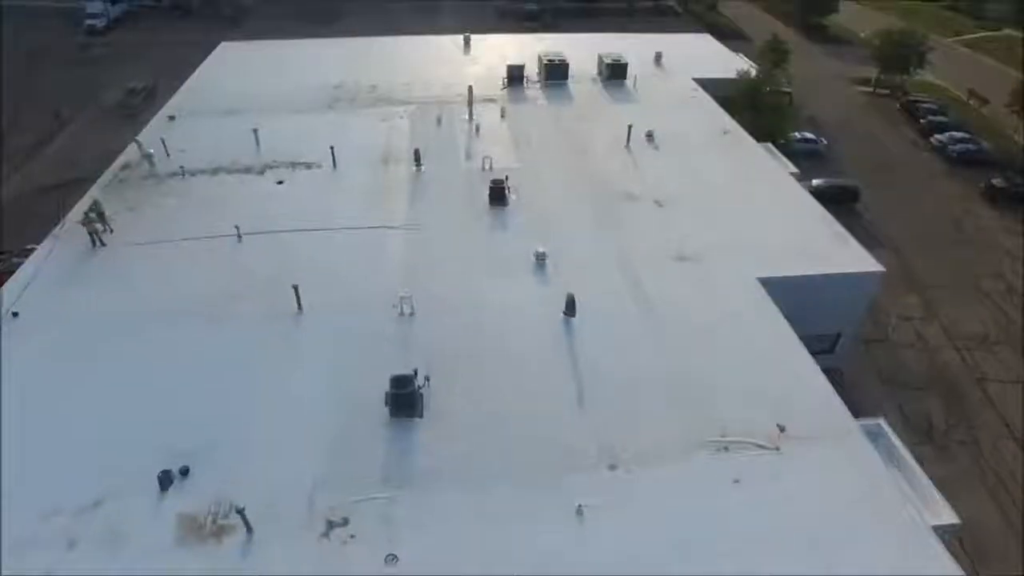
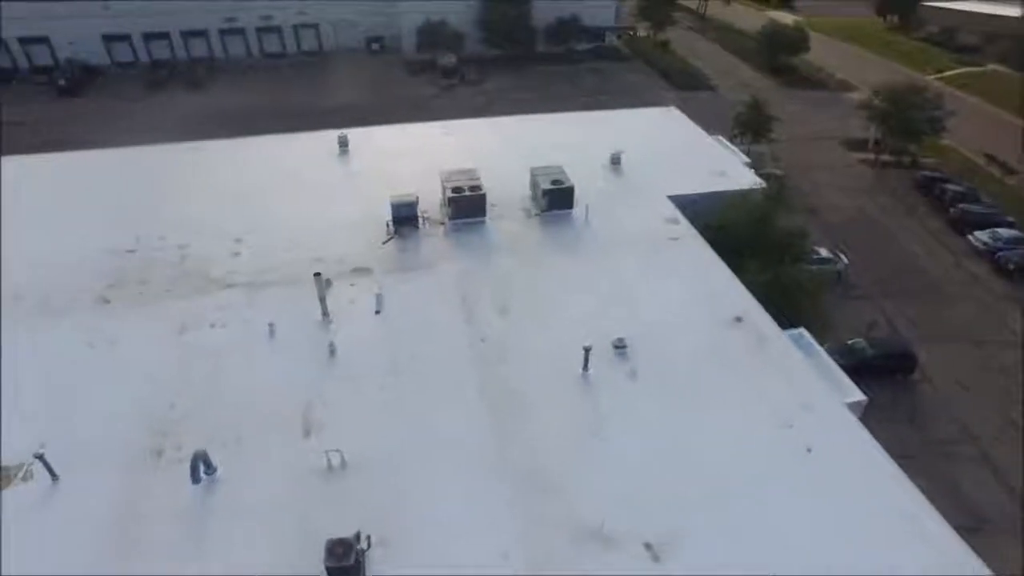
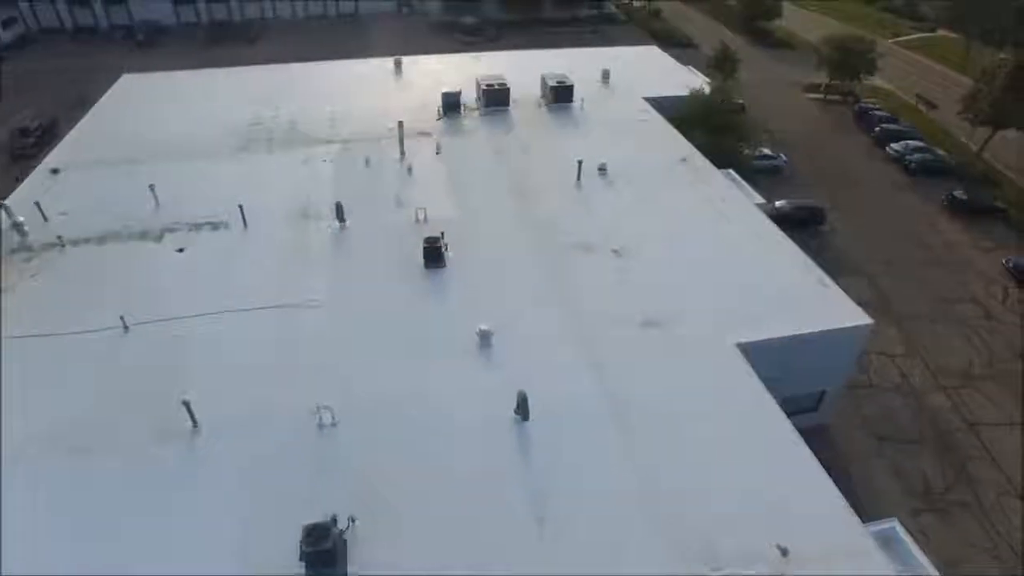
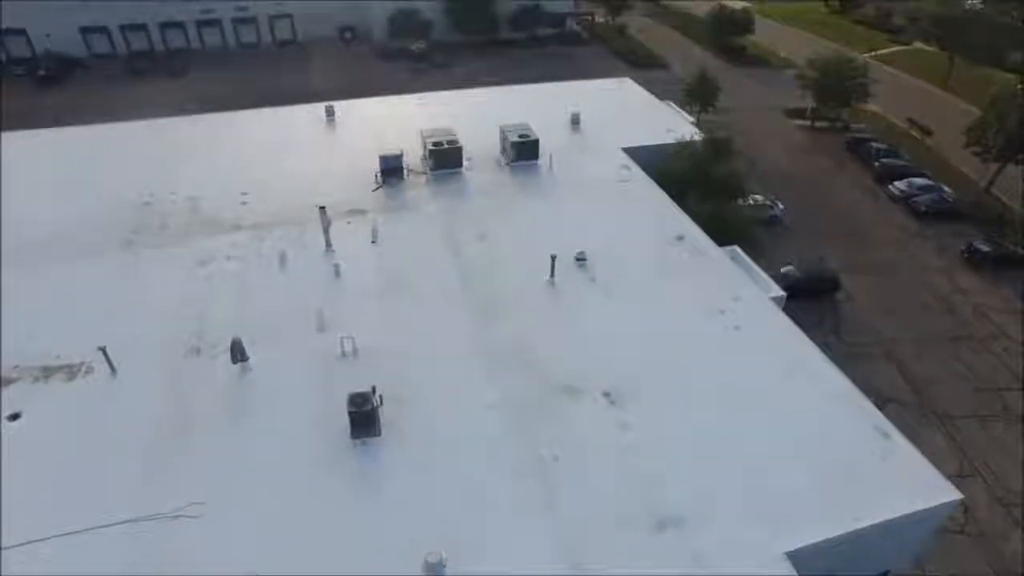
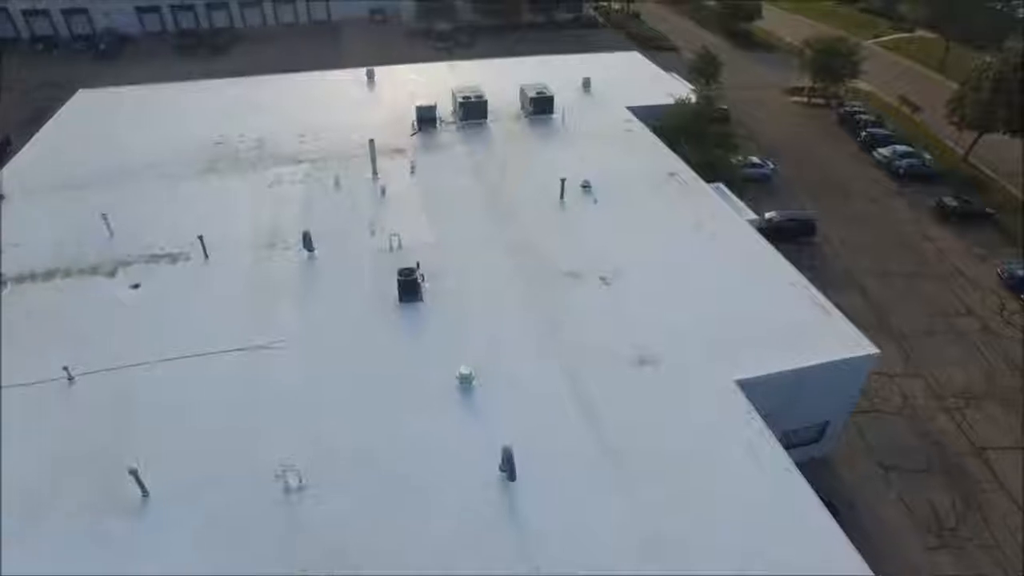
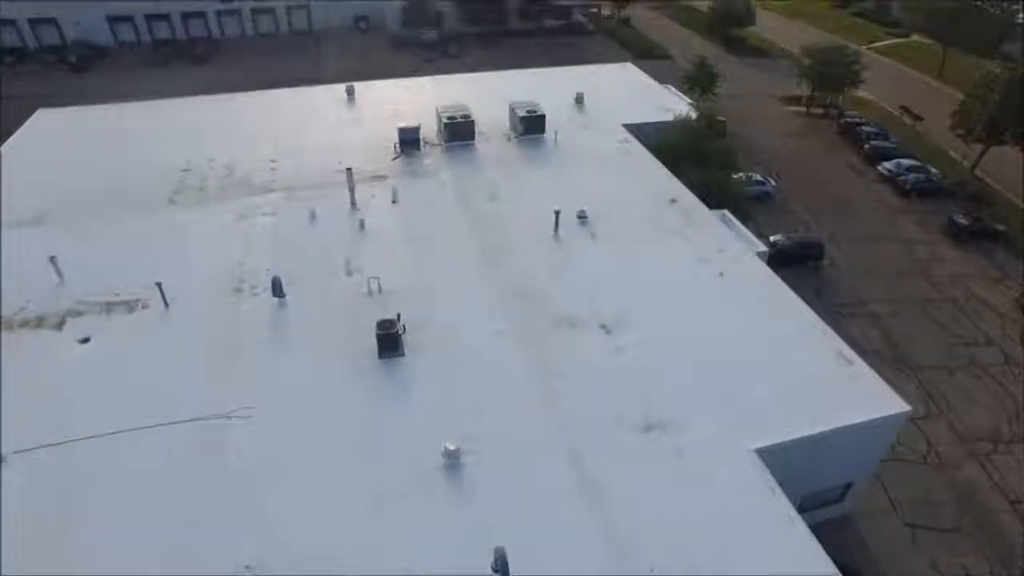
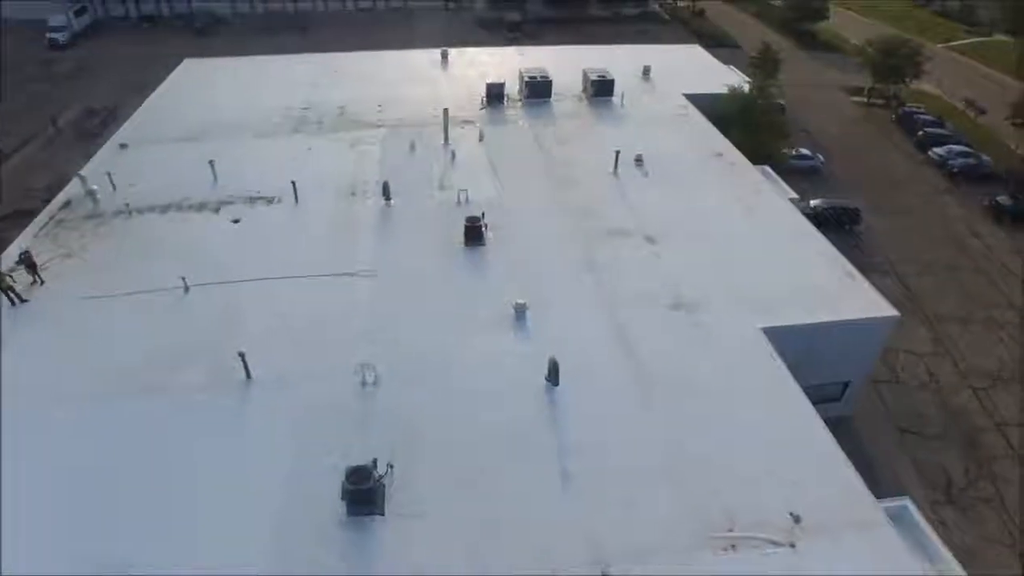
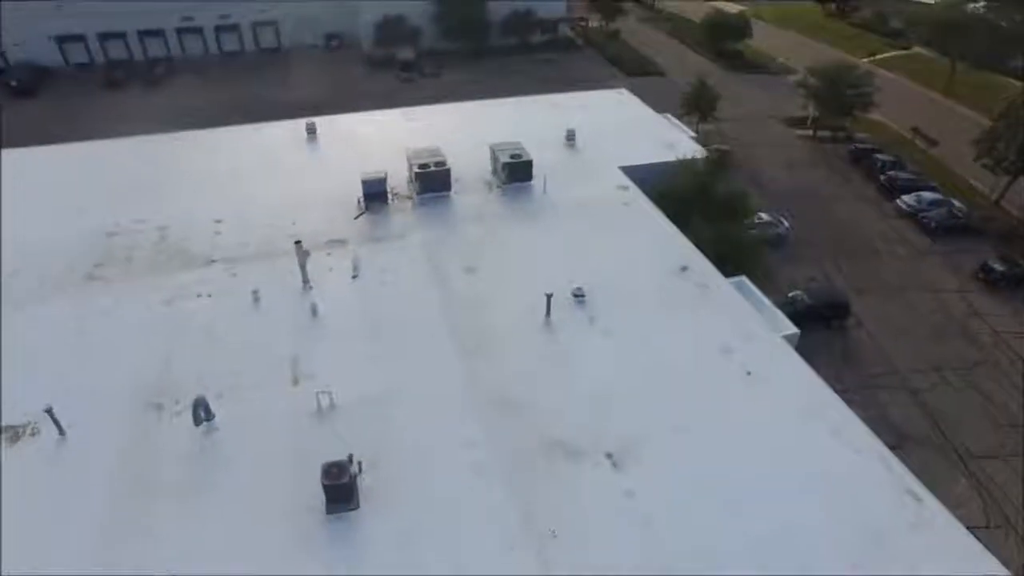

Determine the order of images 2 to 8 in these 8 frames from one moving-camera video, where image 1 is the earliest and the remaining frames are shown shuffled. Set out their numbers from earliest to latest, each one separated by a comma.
7, 3, 5, 6, 4, 8, 2
